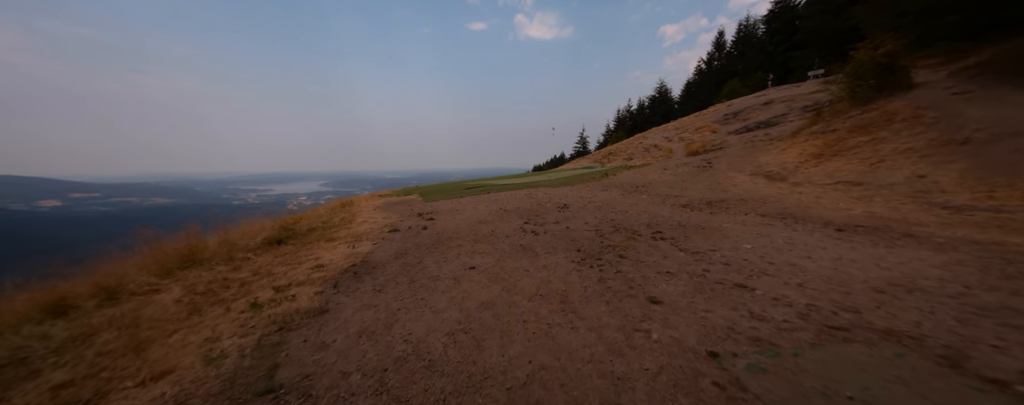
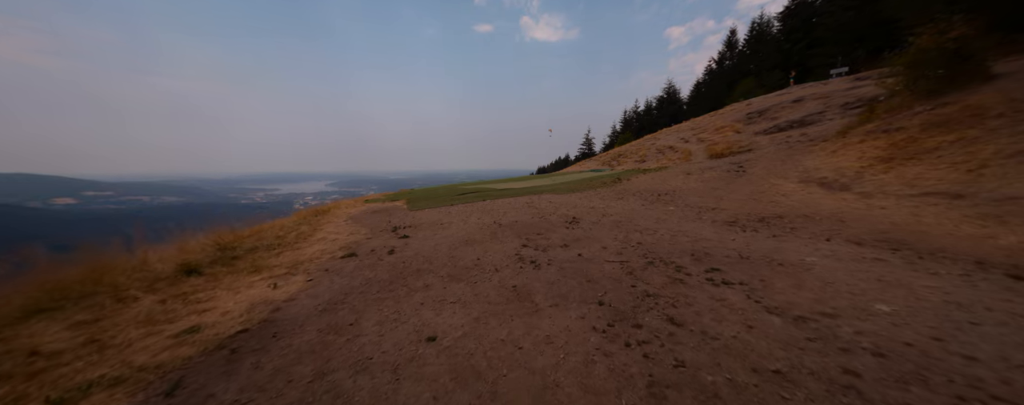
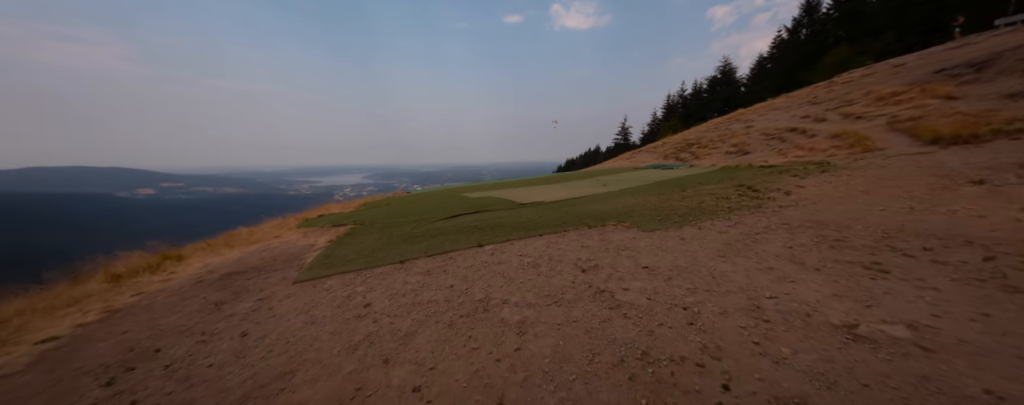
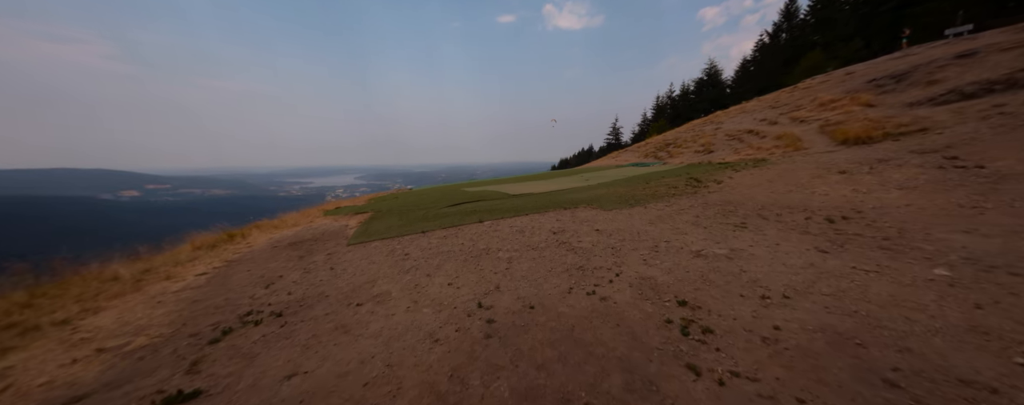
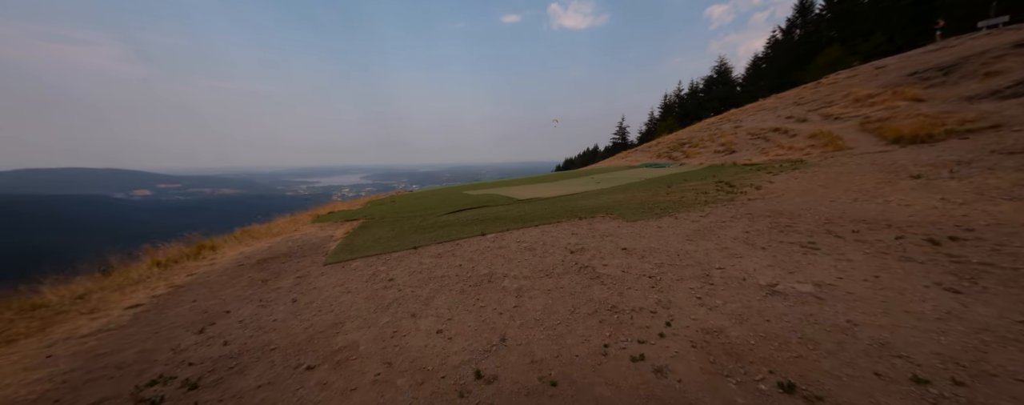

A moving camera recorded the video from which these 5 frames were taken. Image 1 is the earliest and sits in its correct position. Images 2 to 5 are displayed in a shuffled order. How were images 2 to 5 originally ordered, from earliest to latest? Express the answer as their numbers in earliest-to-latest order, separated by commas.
2, 4, 5, 3
